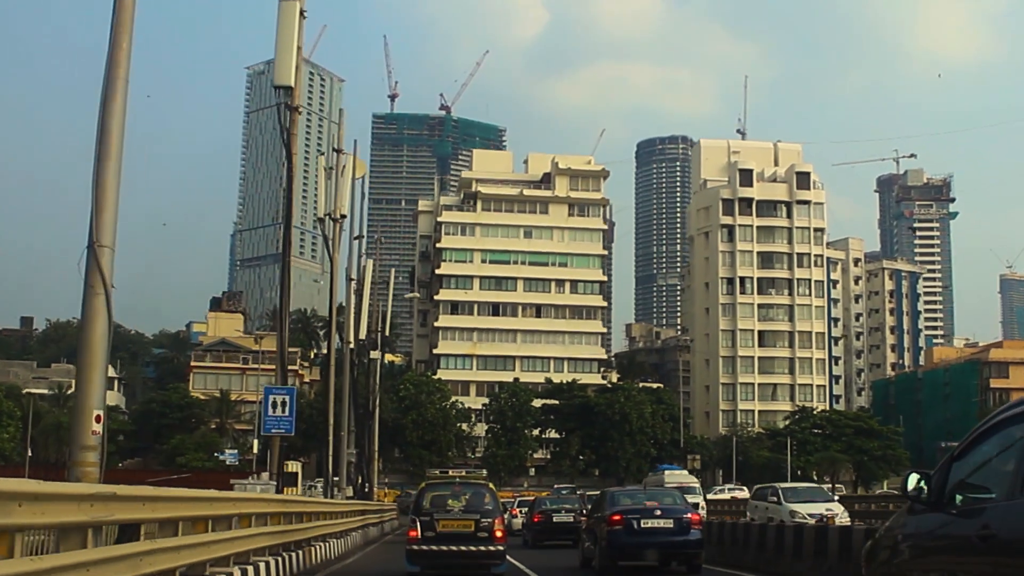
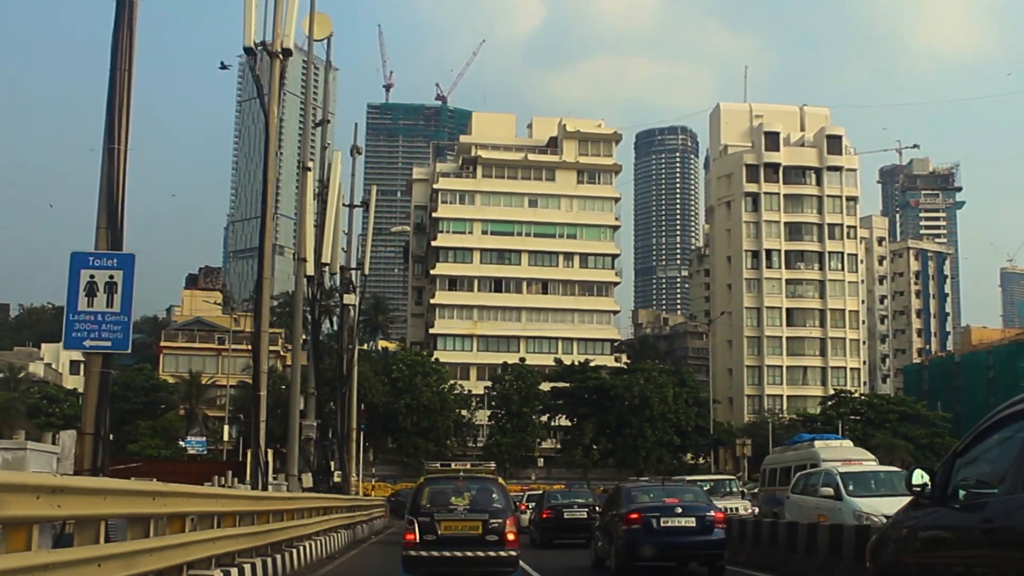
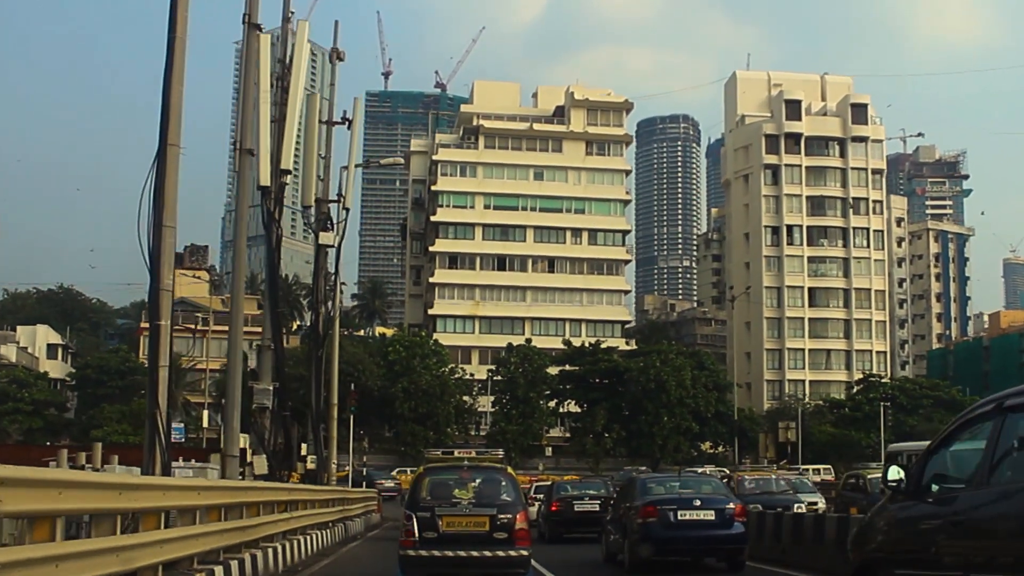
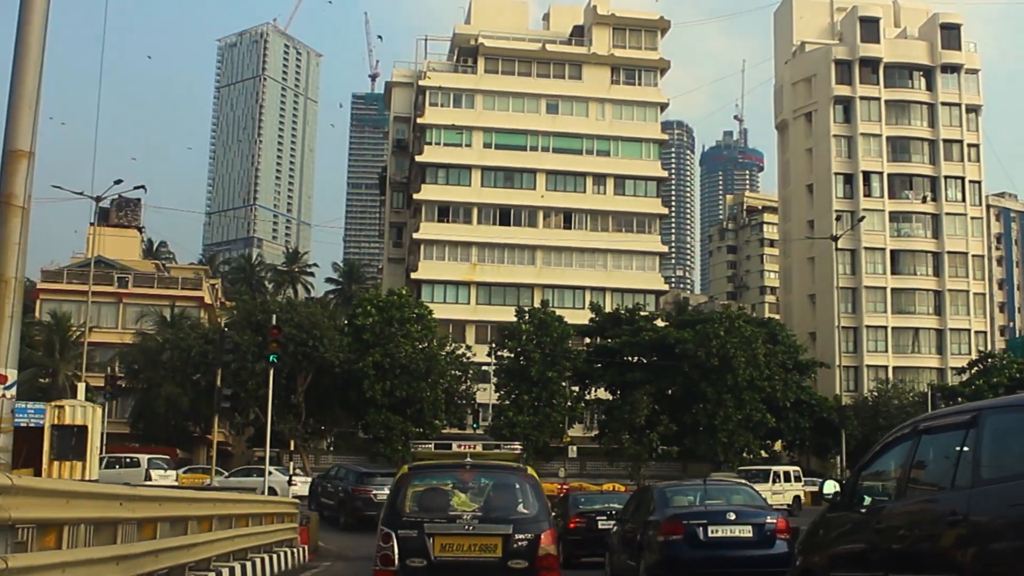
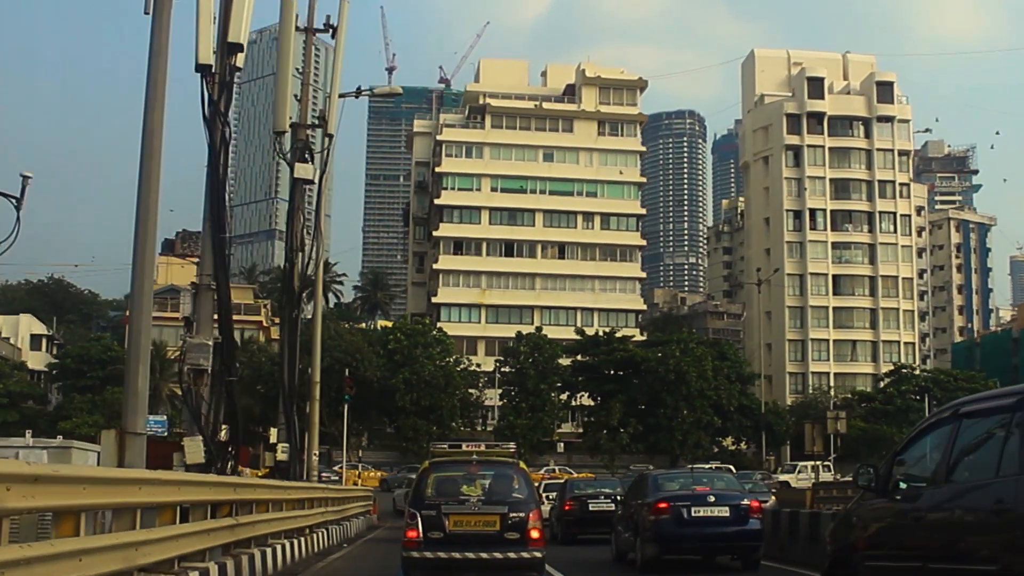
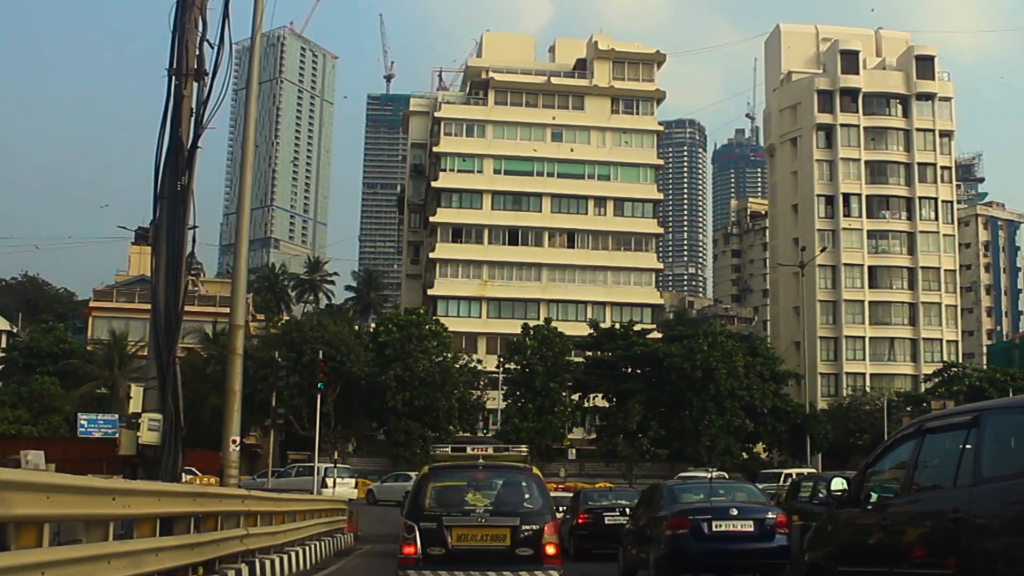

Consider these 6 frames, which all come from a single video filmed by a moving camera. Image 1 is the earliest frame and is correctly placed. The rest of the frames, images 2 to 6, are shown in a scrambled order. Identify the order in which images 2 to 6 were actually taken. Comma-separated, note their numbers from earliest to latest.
2, 3, 5, 6, 4
